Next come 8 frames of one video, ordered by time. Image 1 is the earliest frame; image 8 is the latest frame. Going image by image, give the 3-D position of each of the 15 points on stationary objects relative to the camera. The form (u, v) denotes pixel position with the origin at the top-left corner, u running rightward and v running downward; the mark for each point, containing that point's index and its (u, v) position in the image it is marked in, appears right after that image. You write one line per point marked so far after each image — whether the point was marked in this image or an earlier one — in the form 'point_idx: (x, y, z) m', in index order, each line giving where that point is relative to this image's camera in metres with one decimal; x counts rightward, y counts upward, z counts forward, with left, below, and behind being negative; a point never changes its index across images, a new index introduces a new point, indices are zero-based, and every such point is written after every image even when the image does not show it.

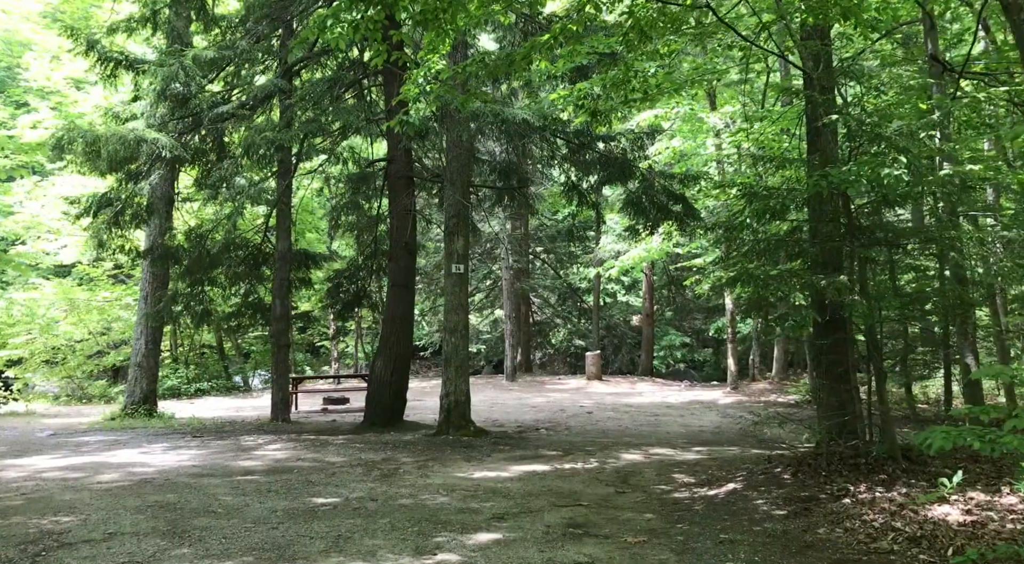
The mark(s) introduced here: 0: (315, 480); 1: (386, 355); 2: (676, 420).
0: (-1.9, -1.9, +8.3) m
1: (-1.9, -1.1, +13.3) m
2: (+3.0, -2.5, +15.9) m
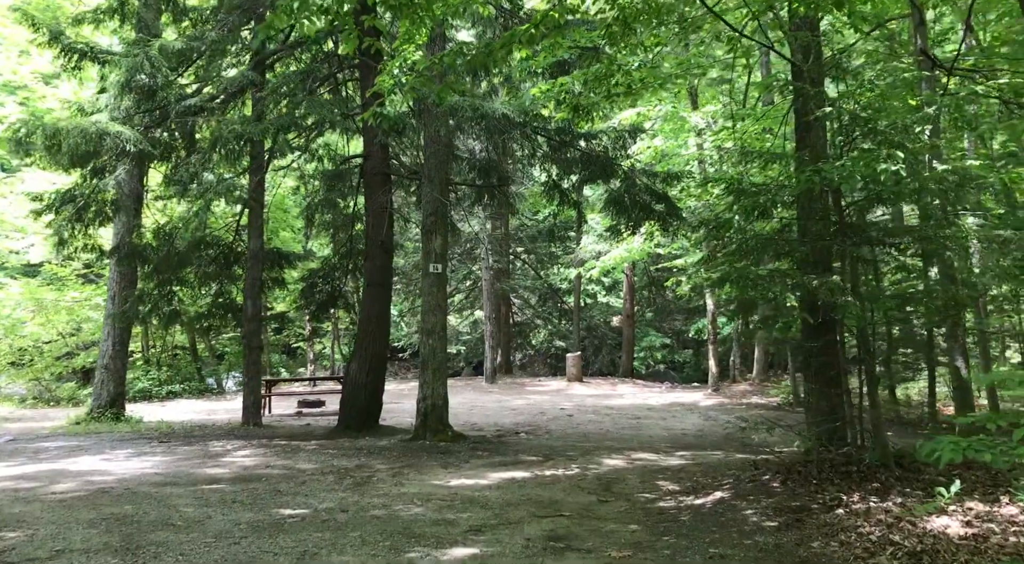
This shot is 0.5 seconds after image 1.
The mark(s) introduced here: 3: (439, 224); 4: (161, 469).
0: (-2.1, -1.9, +8.0) m
1: (-2.2, -1.1, +13.0) m
2: (+2.6, -2.5, +15.6) m
3: (-0.9, +0.8, +11.7) m
4: (-3.7, -2.0, +9.1) m
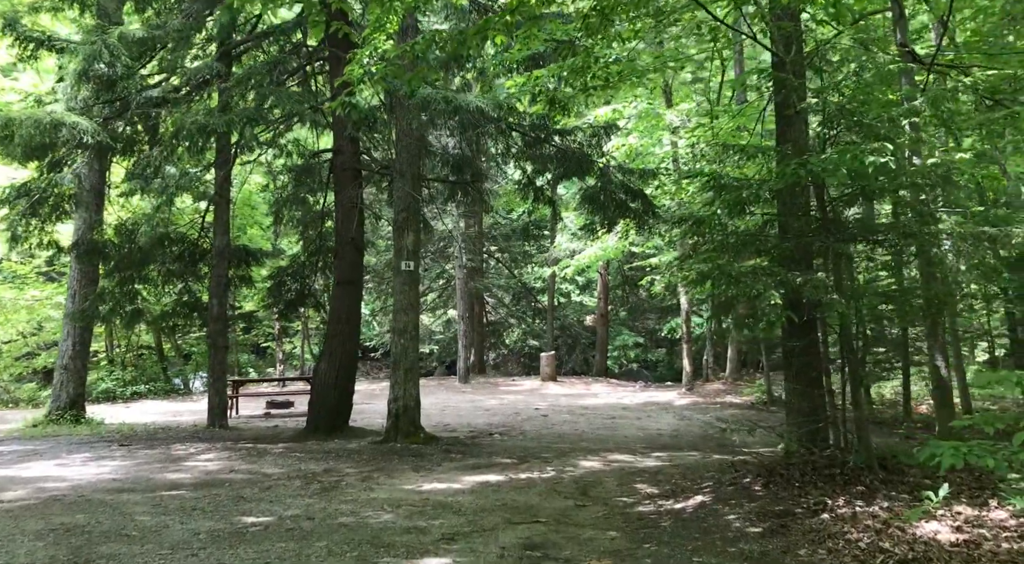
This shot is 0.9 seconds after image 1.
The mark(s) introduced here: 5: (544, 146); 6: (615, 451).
0: (-2.3, -1.9, +7.6) m
1: (-2.6, -1.1, +12.6) m
2: (+2.1, -2.5, +15.4) m
3: (-1.3, +0.8, +11.4) m
4: (-3.9, -1.9, +8.7) m
5: (+0.5, +2.1, +13.6) m
6: (+1.3, -2.2, +11.1) m
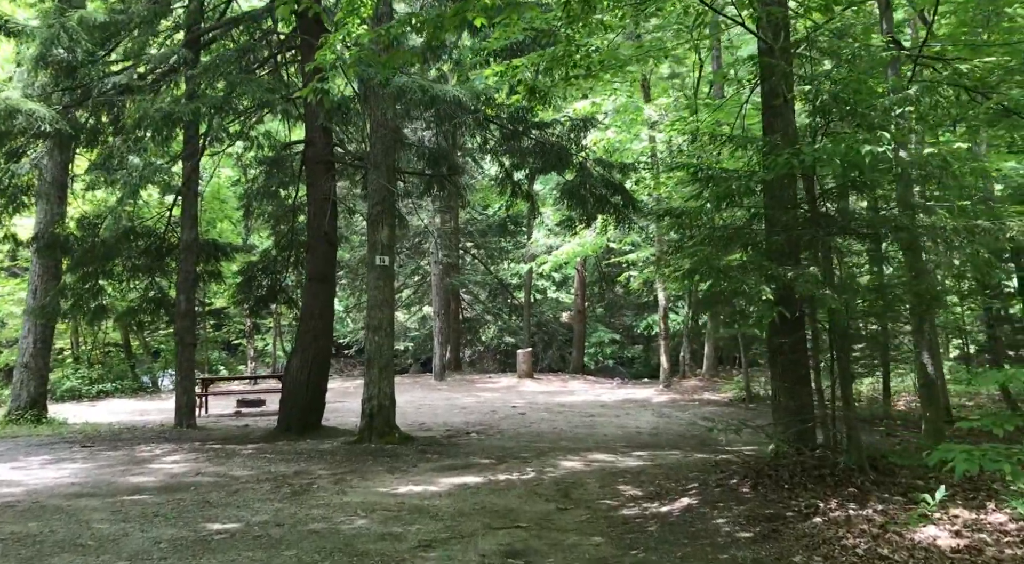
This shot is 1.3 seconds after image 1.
0: (-2.5, -1.8, +7.3) m
1: (-2.9, -1.0, +12.3) m
2: (+1.7, -2.4, +15.2) m
3: (-1.6, +0.9, +11.1) m
4: (-4.2, -1.9, +8.3) m
5: (+0.1, +2.2, +13.3) m
6: (+1.0, -2.1, +10.9) m
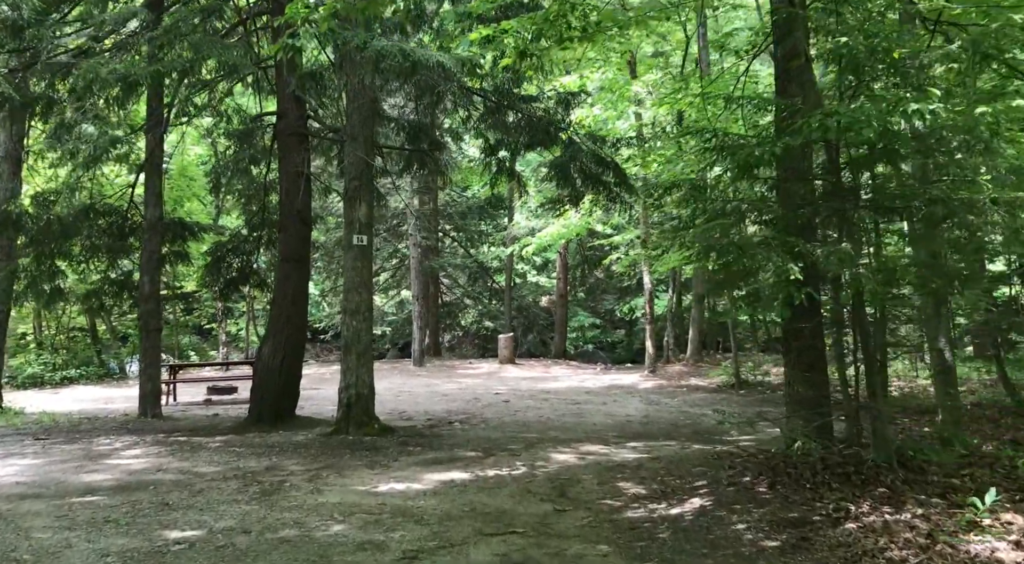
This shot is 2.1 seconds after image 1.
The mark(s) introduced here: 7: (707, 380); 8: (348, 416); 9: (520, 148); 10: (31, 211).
0: (-2.6, -1.7, +6.6) m
1: (-3.1, -0.7, +11.5) m
2: (+1.5, -2.1, +14.6) m
3: (-1.7, +1.1, +10.3) m
4: (-4.2, -1.7, +7.6) m
5: (-0.1, +2.5, +12.6) m
6: (+0.9, -1.9, +10.3) m
7: (+4.4, -2.2, +19.8) m
8: (-1.9, -1.5, +10.1) m
9: (+0.1, +2.0, +12.7) m
10: (-6.7, +1.0, +12.1) m
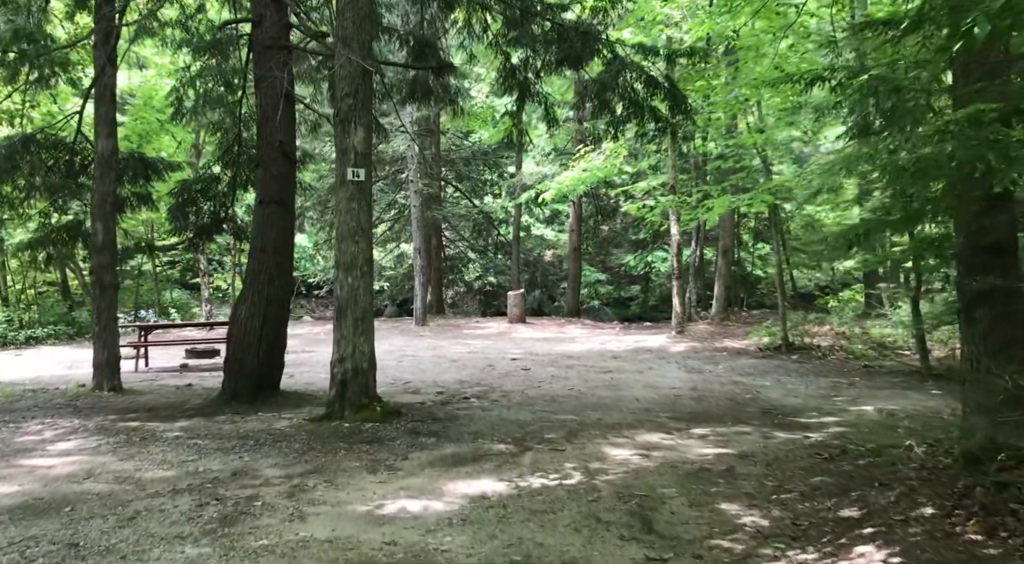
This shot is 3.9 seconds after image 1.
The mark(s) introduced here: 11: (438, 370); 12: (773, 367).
0: (-2.2, -1.3, +4.6) m
1: (-2.8, -0.2, +9.4) m
2: (+1.8, -1.4, +12.6) m
3: (-1.4, +1.6, +8.1) m
4: (-3.9, -1.3, +5.5) m
5: (+0.3, +3.1, +10.3) m
6: (+1.2, -1.4, +8.2) m
7: (+4.7, -1.2, +17.8) m
8: (-1.6, -1.0, +8.0) m
9: (+0.5, +2.6, +10.5) m
10: (-6.3, +1.6, +9.9) m
11: (-1.1, -1.3, +13.3) m
12: (+4.0, -1.3, +13.3) m
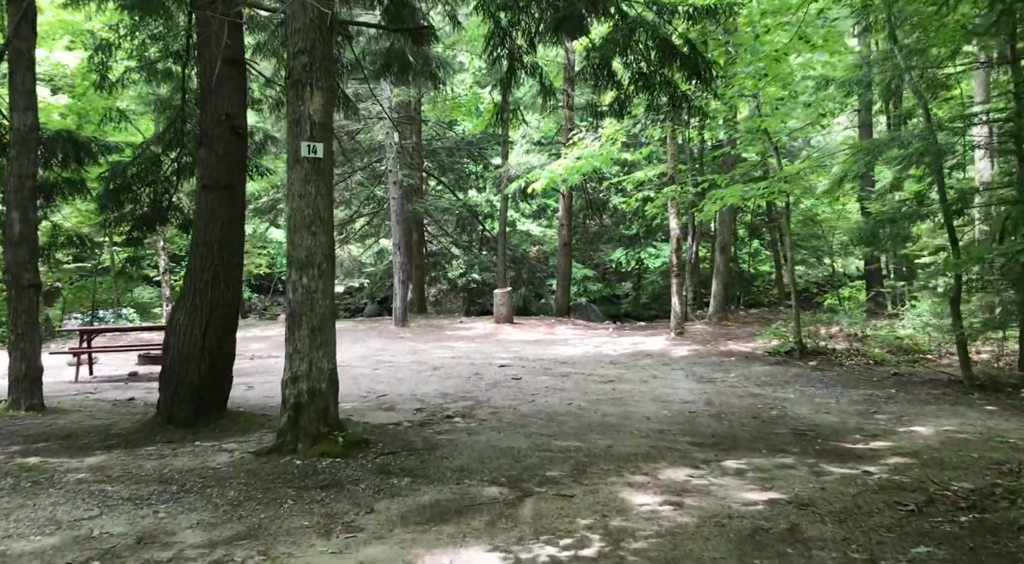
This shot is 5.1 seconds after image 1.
0: (-2.2, -1.4, +3.0) m
1: (-2.9, -0.2, +7.9) m
2: (+1.7, -1.4, +11.2) m
3: (-1.4, +1.6, +6.6) m
4: (-3.9, -1.3, +4.0) m
5: (+0.2, +3.1, +8.8) m
6: (+1.2, -1.4, +6.8) m
7: (+4.5, -1.2, +16.4) m
8: (-1.6, -1.0, +6.5) m
9: (+0.4, +2.6, +9.0) m
10: (-6.4, +1.6, +8.3) m
11: (-1.3, -1.3, +11.8) m
12: (+3.9, -1.2, +11.9) m
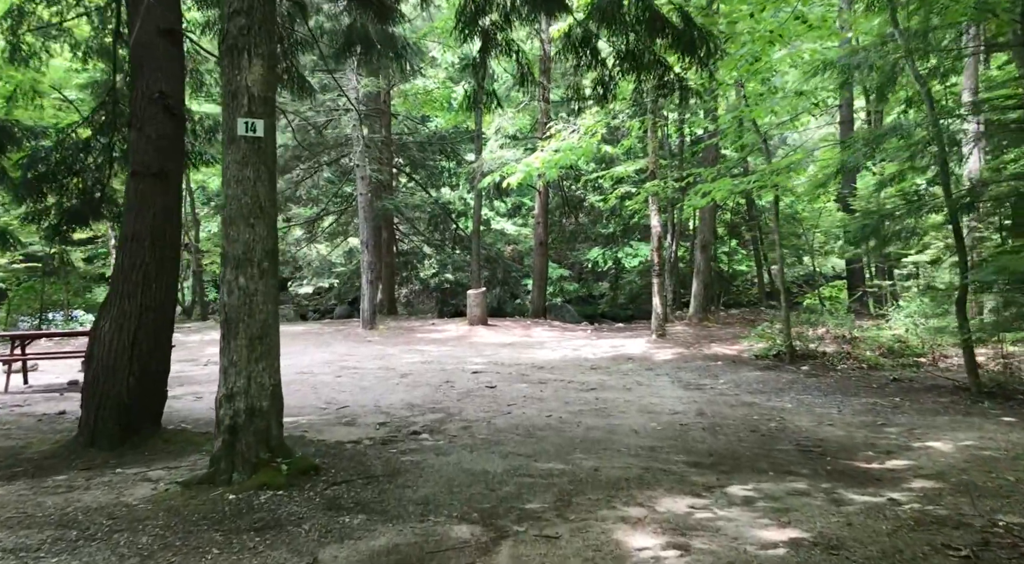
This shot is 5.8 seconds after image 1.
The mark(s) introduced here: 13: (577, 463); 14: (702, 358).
0: (-2.3, -1.4, +2.1) m
1: (-3.1, -0.2, +6.9) m
2: (+1.3, -1.4, +10.3) m
3: (-1.6, +1.6, +5.7) m
4: (-4.0, -1.3, +3.0) m
5: (-0.1, +3.1, +7.9) m
6: (+1.0, -1.4, +5.9) m
7: (+4.0, -1.2, +15.6) m
8: (-1.8, -1.1, +5.6) m
9: (+0.1, +2.6, +8.1) m
10: (-6.6, +1.6, +7.2) m
11: (-1.6, -1.3, +10.8) m
12: (+3.5, -1.2, +11.1) m
13: (+0.5, -1.4, +6.6) m
14: (+3.2, -1.3, +14.4) m
